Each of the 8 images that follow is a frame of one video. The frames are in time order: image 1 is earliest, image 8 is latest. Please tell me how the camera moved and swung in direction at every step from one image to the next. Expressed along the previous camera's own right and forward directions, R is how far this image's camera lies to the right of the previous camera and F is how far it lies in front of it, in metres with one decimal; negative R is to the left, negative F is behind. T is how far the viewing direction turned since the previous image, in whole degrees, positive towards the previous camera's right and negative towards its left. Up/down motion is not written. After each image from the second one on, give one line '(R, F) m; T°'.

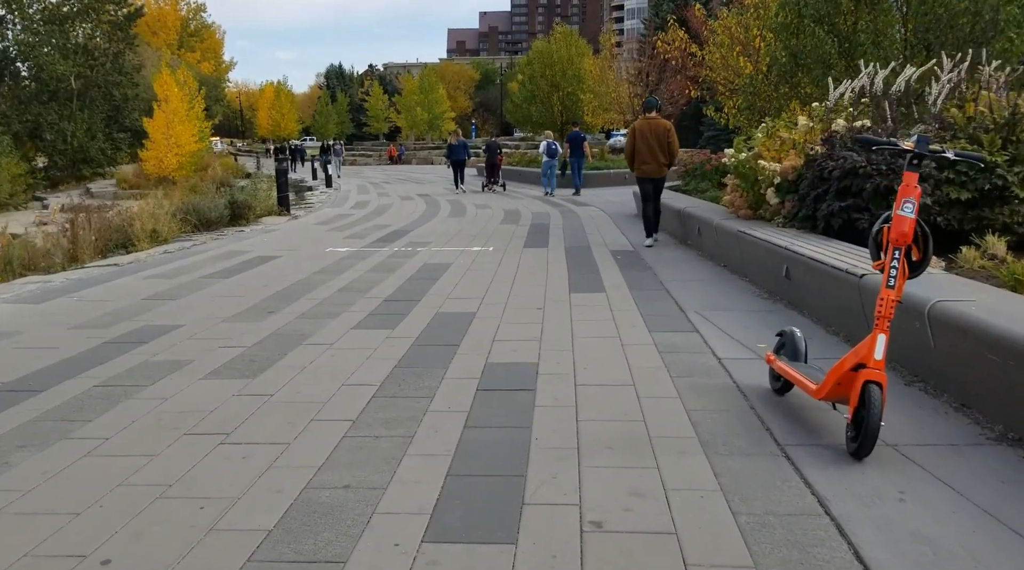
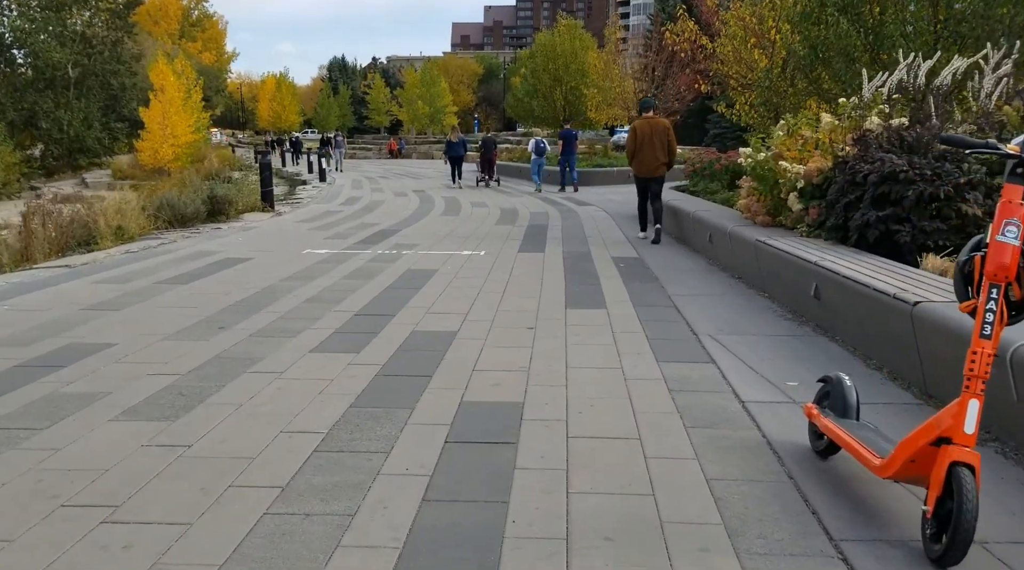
(+0.1, +0.9) m; 0°
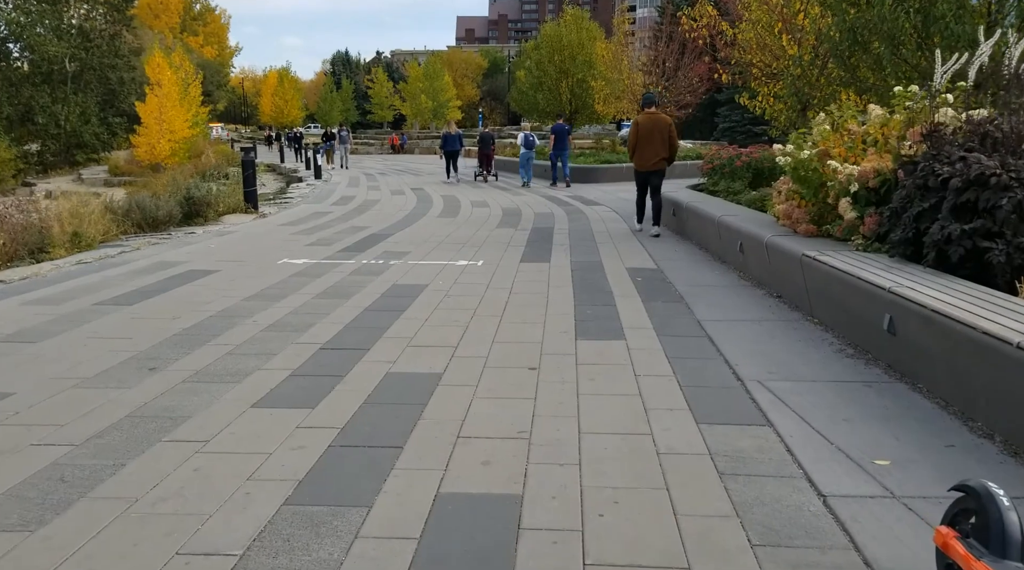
(0.0, +1.2) m; 0°
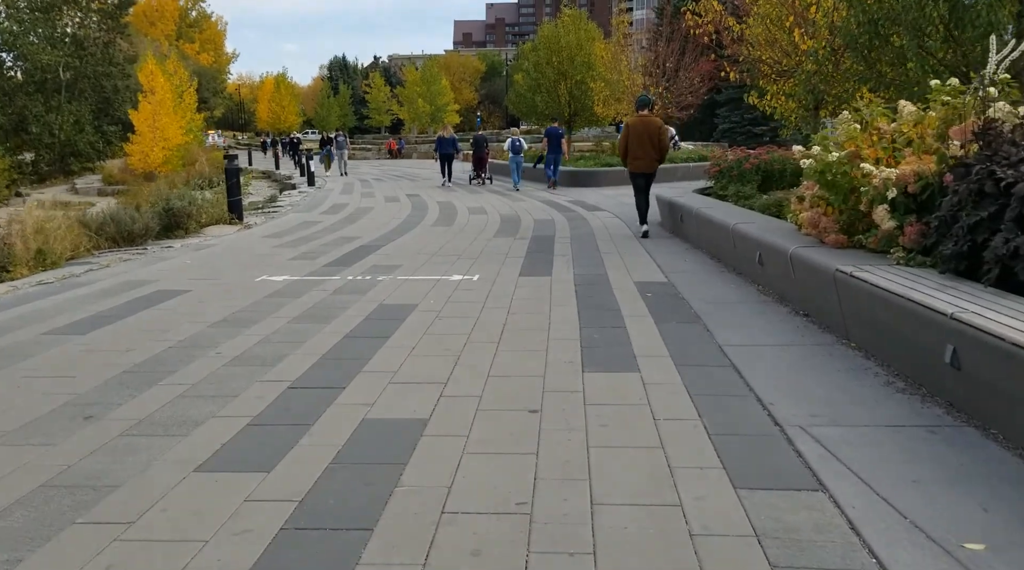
(0.0, +0.7) m; 0°
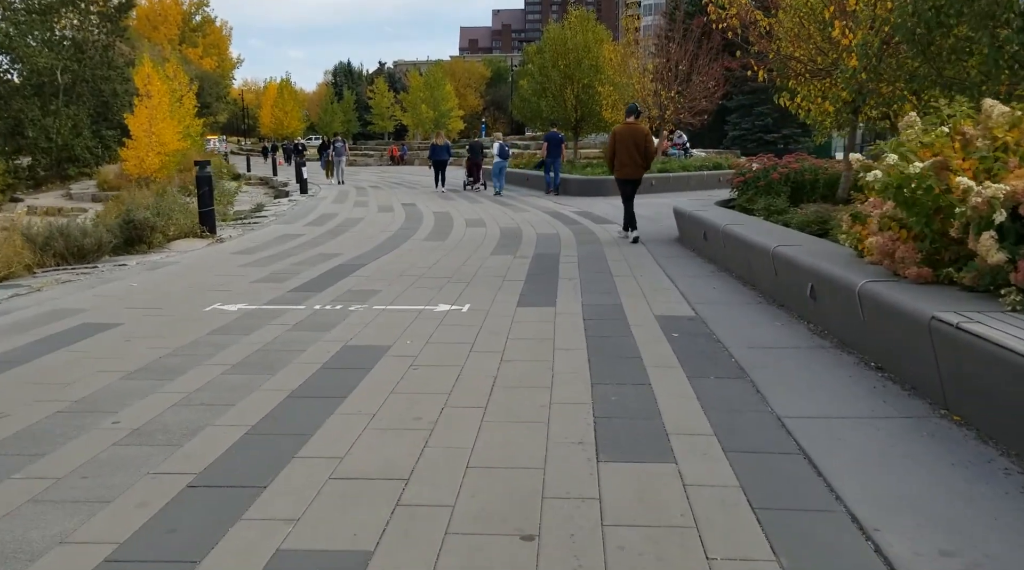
(+0.1, +1.3) m; 0°
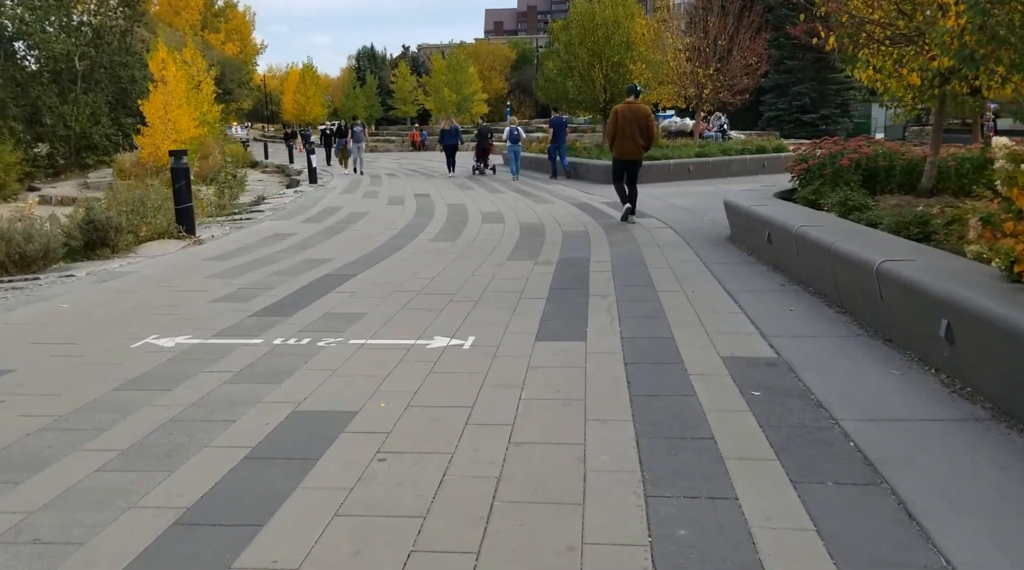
(+0.1, +1.7) m; -2°
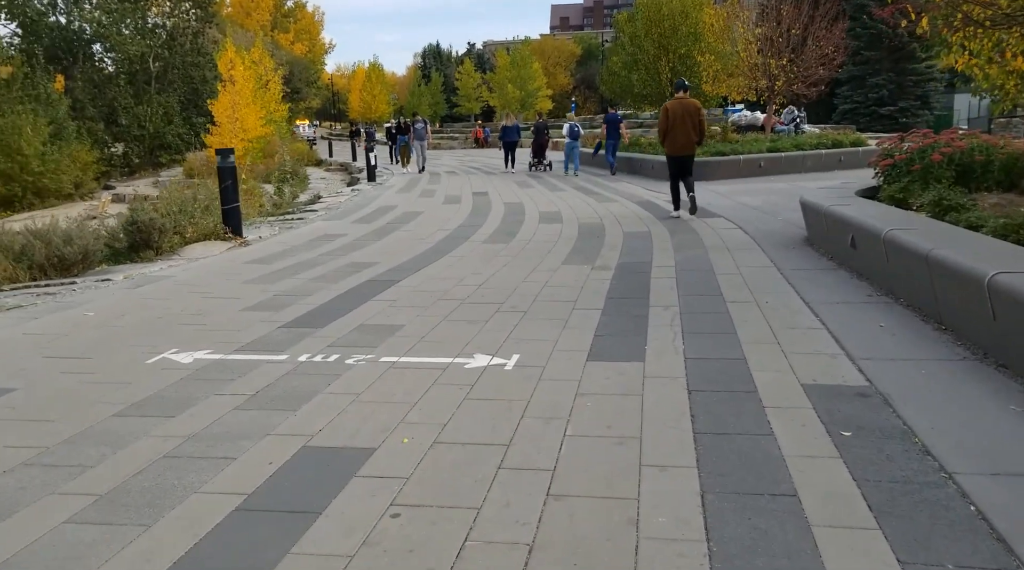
(+0.1, +0.6) m; -5°
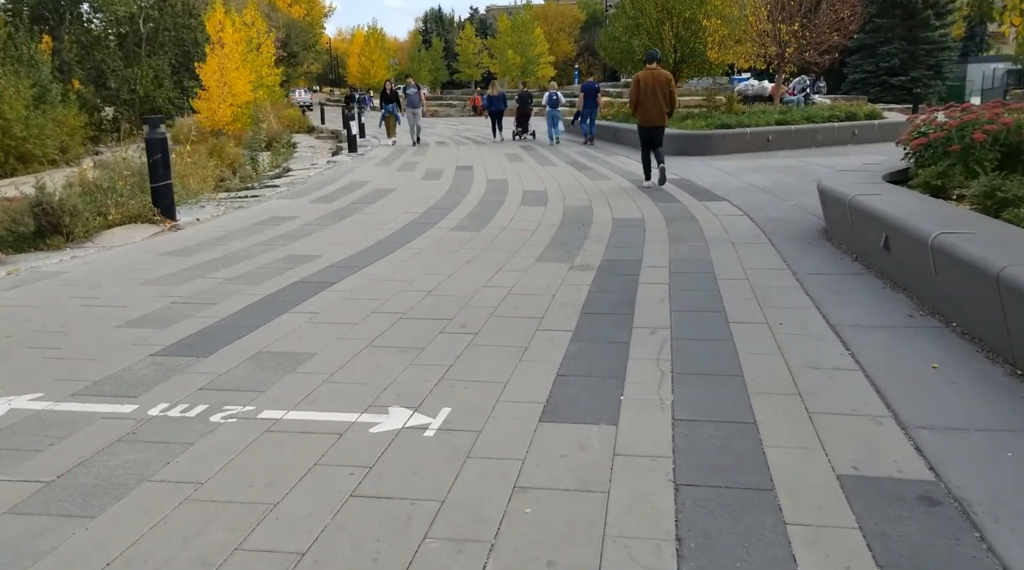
(+0.3, +1.3) m; 0°
